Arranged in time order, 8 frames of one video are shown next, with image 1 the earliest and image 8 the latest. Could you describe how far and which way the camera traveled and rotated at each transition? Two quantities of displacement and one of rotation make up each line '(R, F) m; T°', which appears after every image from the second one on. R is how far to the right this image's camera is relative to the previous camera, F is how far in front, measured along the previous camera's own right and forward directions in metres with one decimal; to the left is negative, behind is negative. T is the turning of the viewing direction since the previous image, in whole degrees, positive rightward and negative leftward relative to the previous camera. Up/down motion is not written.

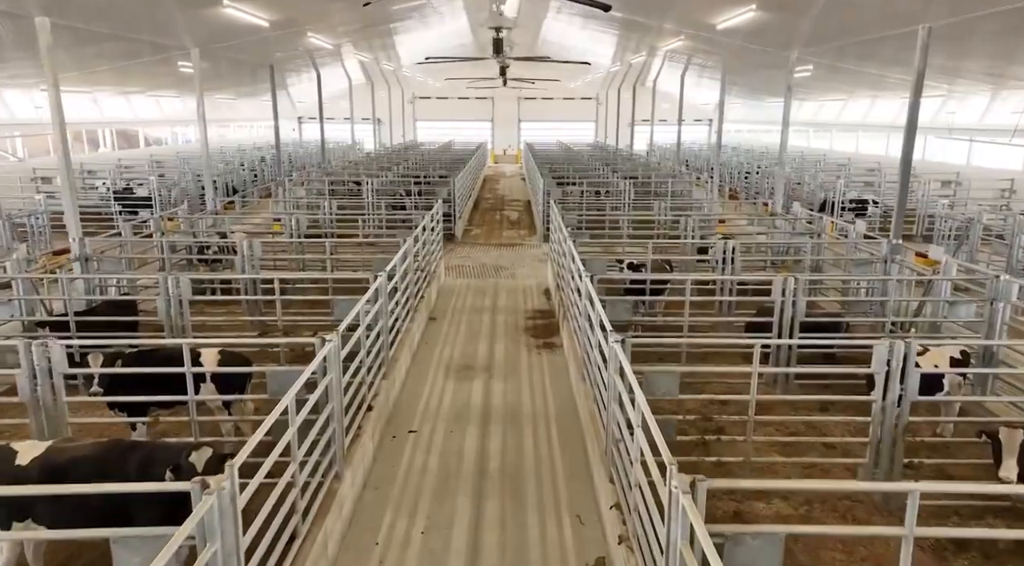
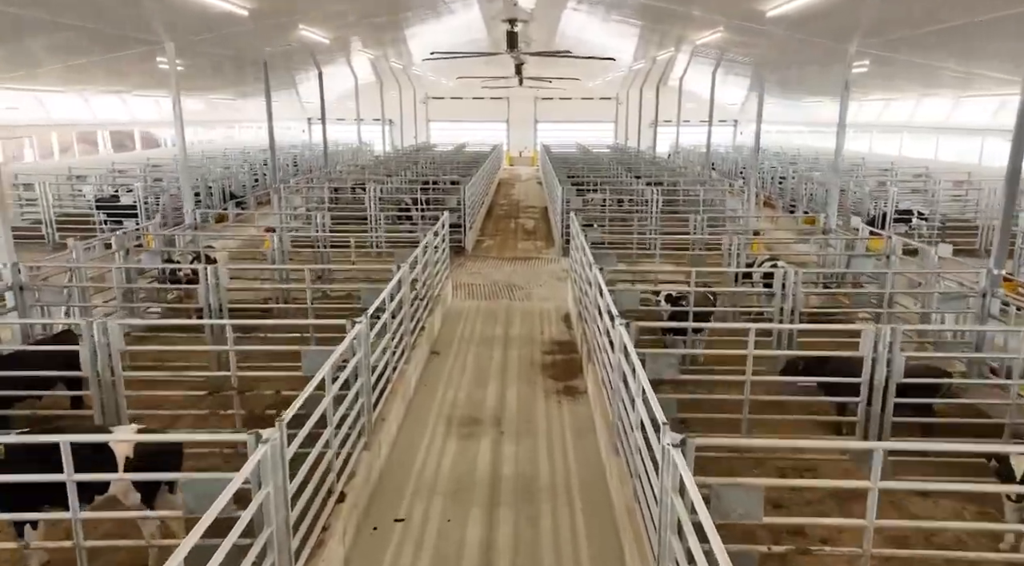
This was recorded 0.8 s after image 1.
(0.0, +1.1) m; -1°
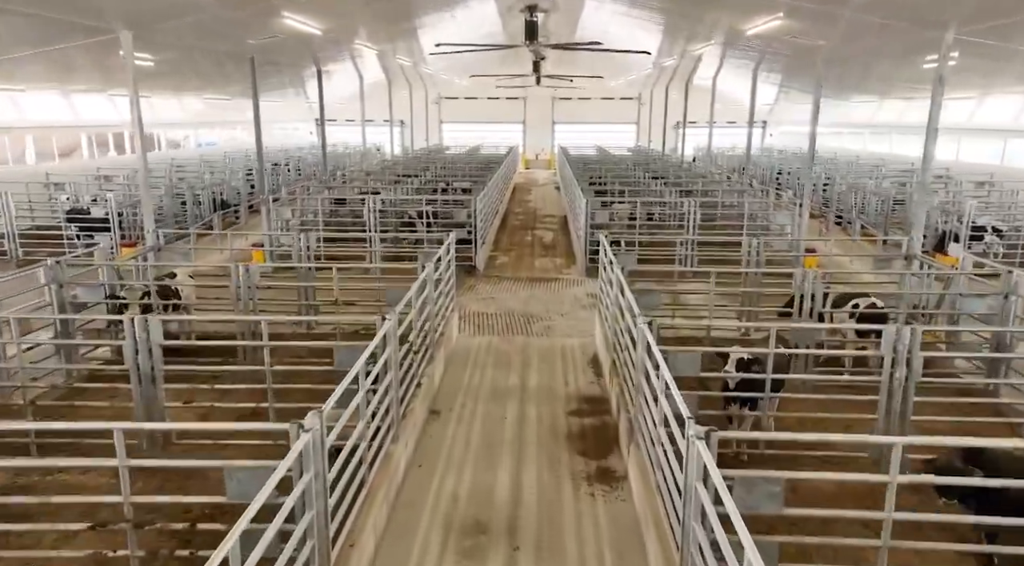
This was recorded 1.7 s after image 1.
(0.0, +1.4) m; -1°
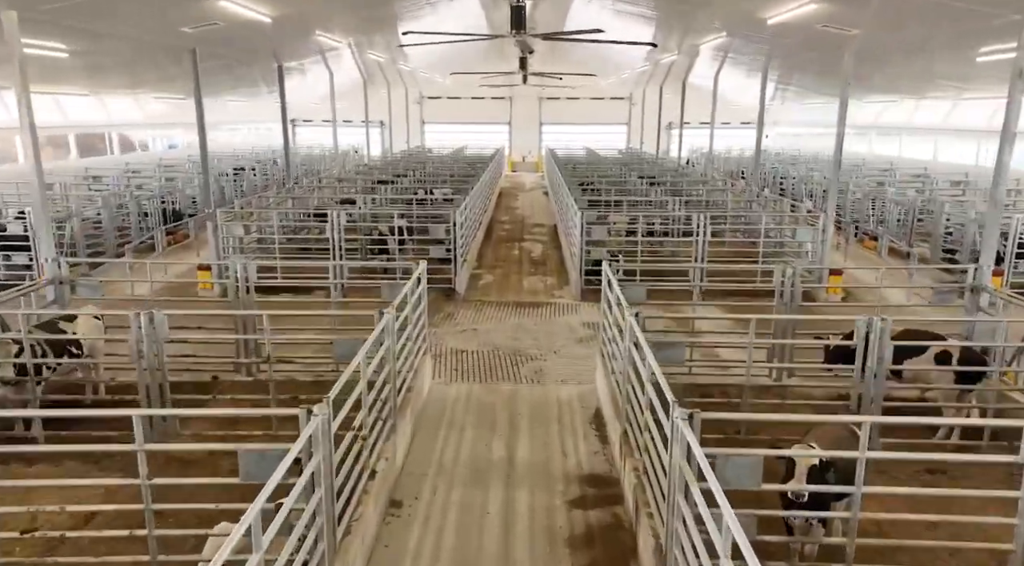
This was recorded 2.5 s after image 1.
(0.0, +1.3) m; +1°
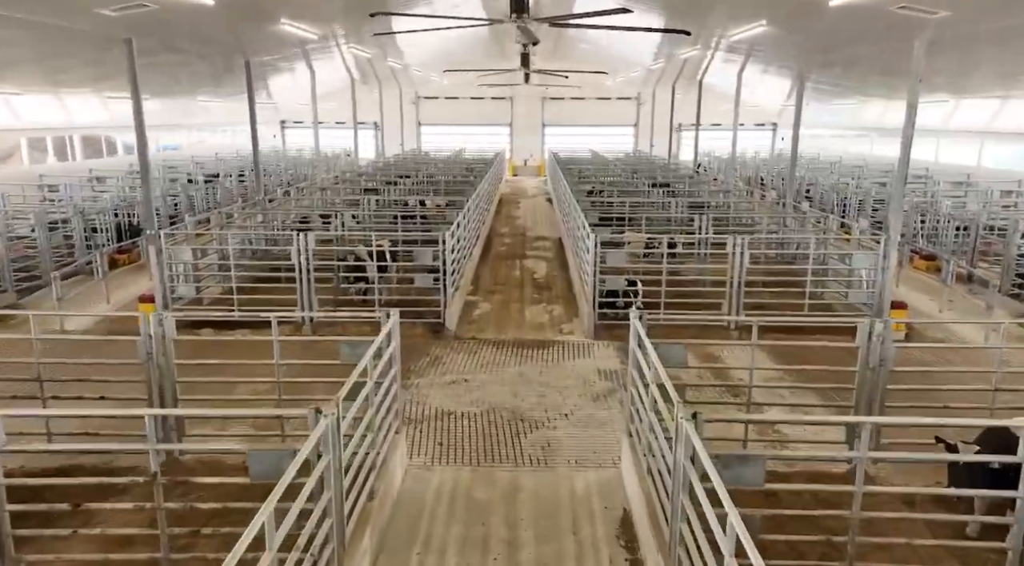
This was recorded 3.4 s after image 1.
(0.0, +1.5) m; 0°
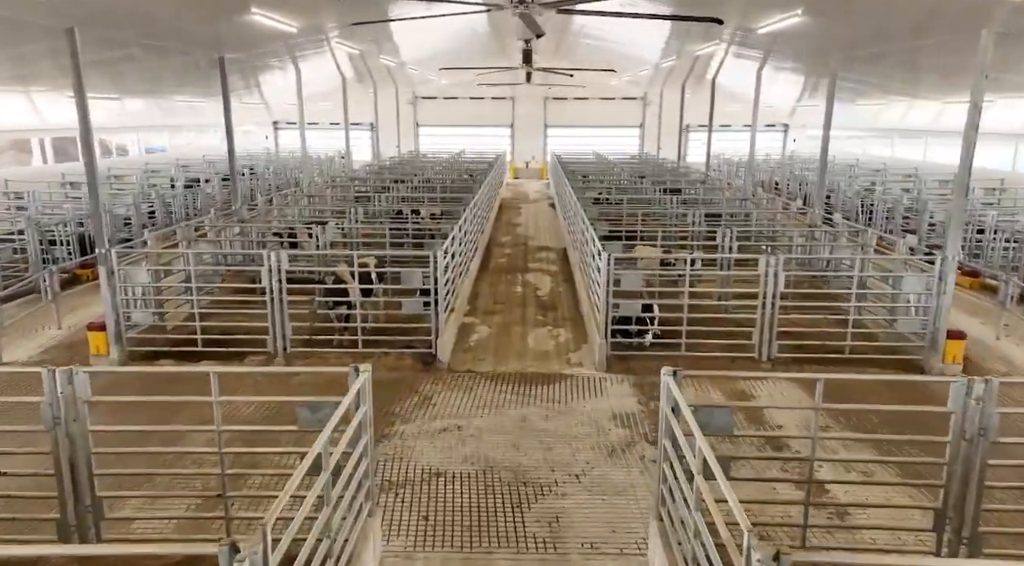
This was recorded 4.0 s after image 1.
(0.0, +1.0) m; 0°
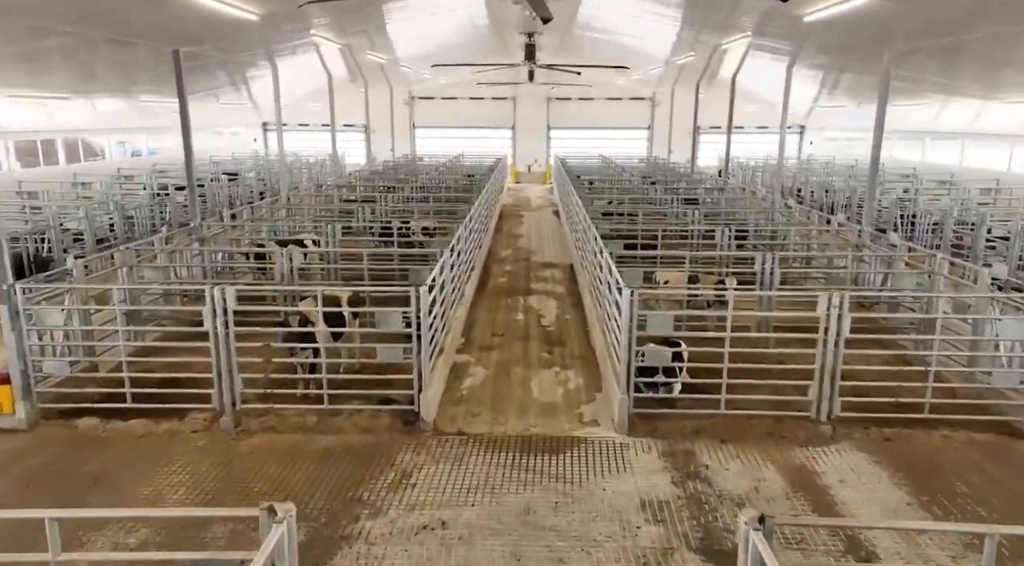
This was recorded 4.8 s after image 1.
(0.0, +1.3) m; 0°
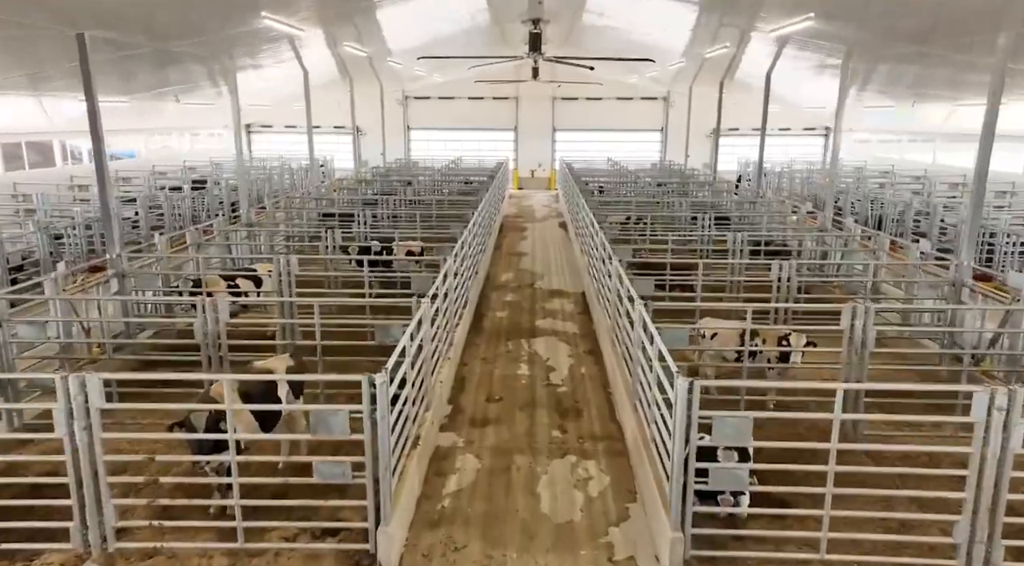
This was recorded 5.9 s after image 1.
(0.0, +1.8) m; 0°
